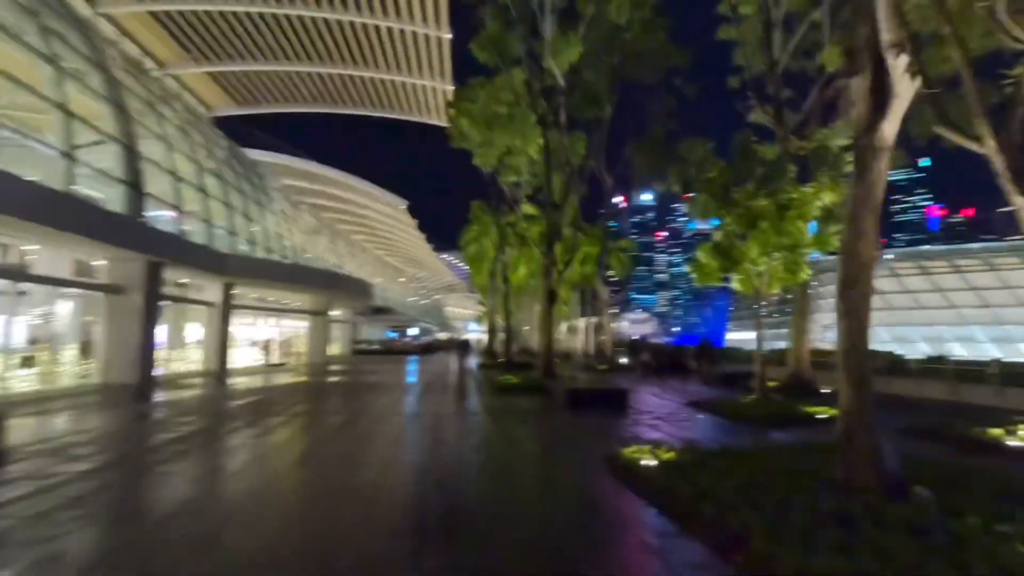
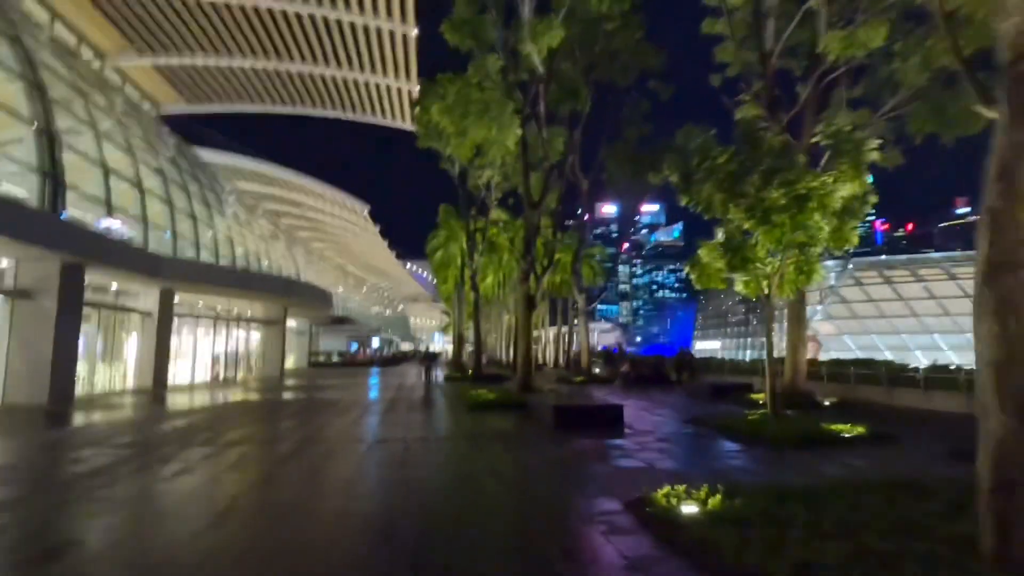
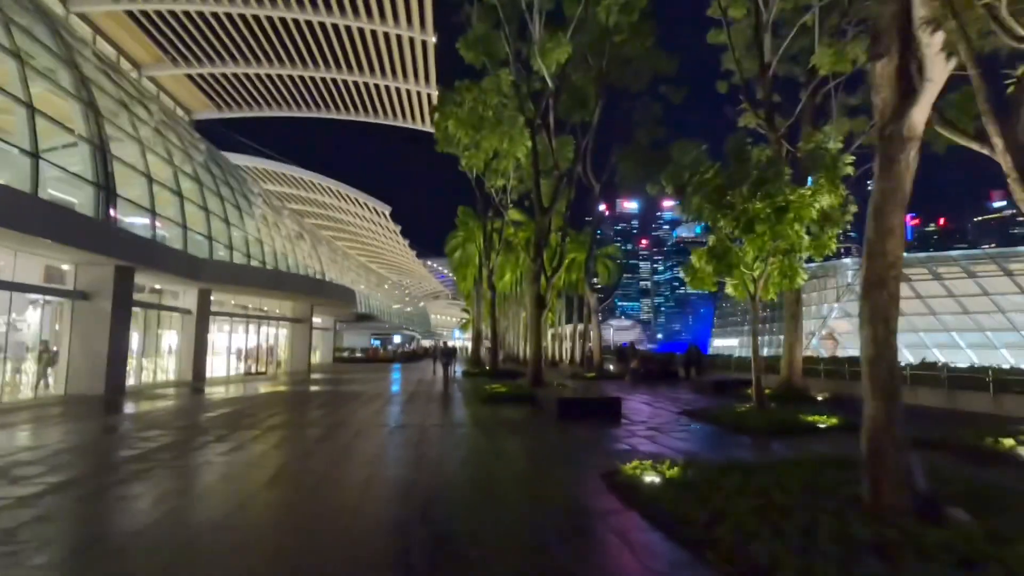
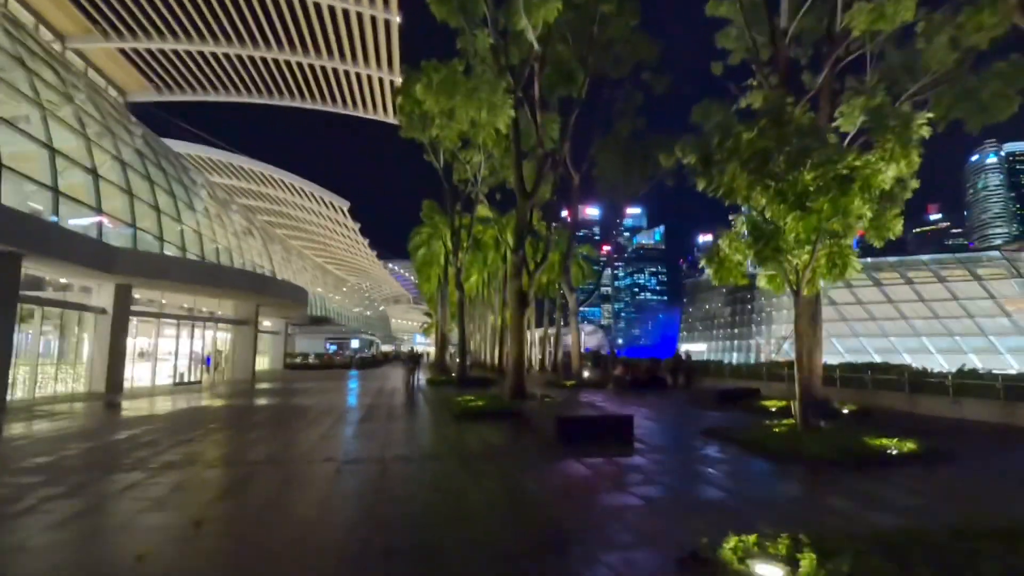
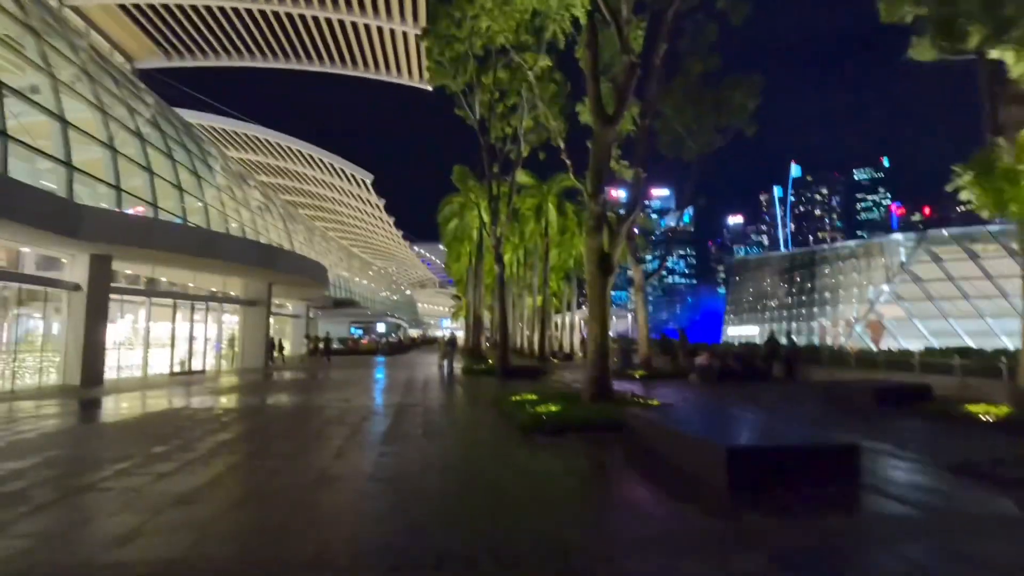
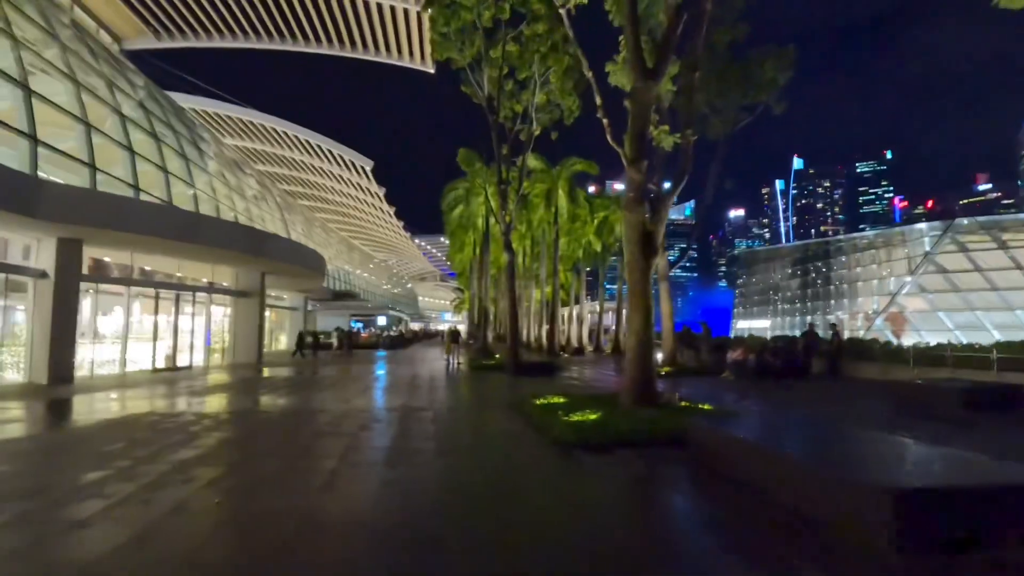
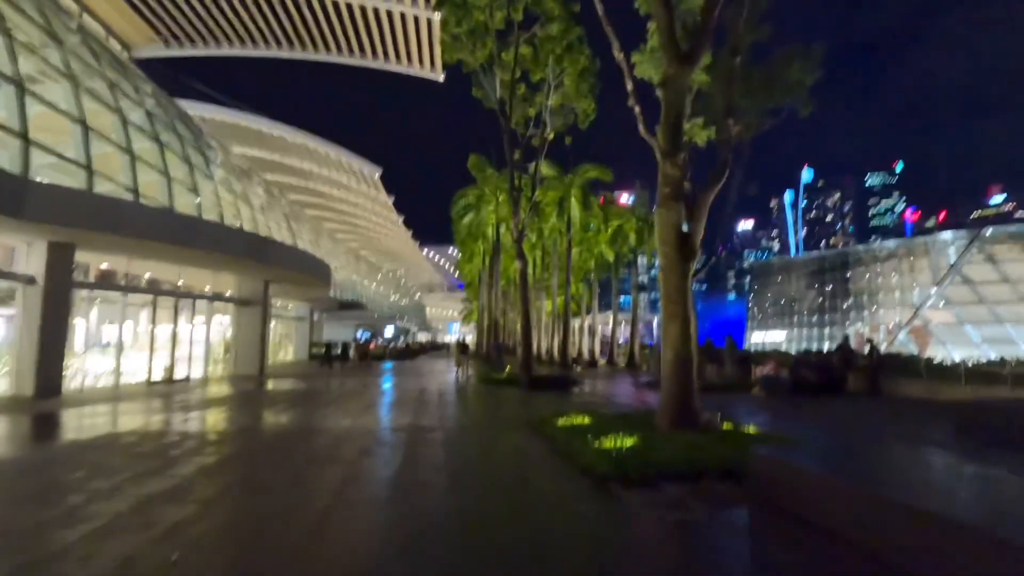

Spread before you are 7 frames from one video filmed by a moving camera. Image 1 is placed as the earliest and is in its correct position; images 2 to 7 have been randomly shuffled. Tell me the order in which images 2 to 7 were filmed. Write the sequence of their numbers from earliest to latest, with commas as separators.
3, 2, 4, 5, 6, 7
